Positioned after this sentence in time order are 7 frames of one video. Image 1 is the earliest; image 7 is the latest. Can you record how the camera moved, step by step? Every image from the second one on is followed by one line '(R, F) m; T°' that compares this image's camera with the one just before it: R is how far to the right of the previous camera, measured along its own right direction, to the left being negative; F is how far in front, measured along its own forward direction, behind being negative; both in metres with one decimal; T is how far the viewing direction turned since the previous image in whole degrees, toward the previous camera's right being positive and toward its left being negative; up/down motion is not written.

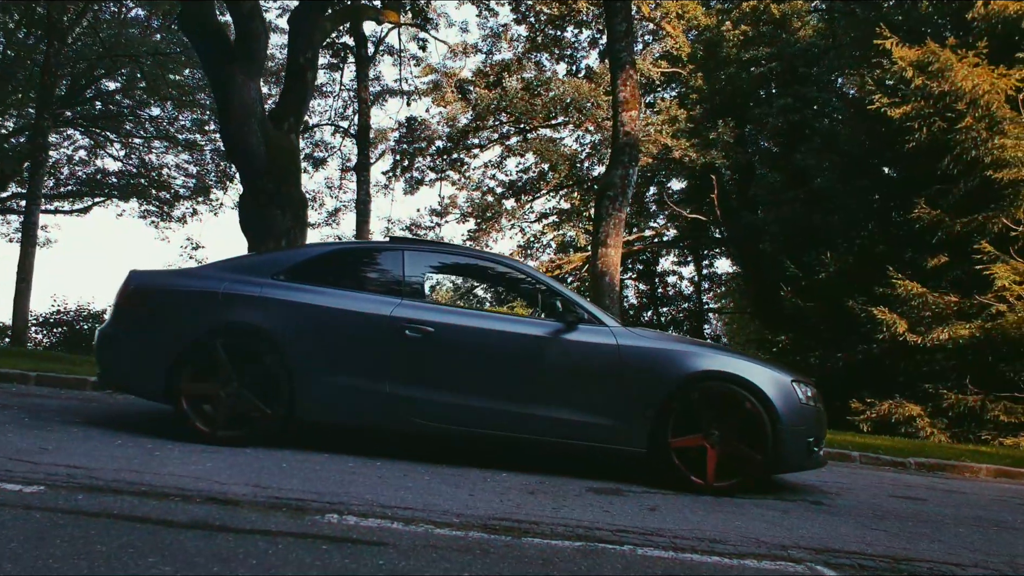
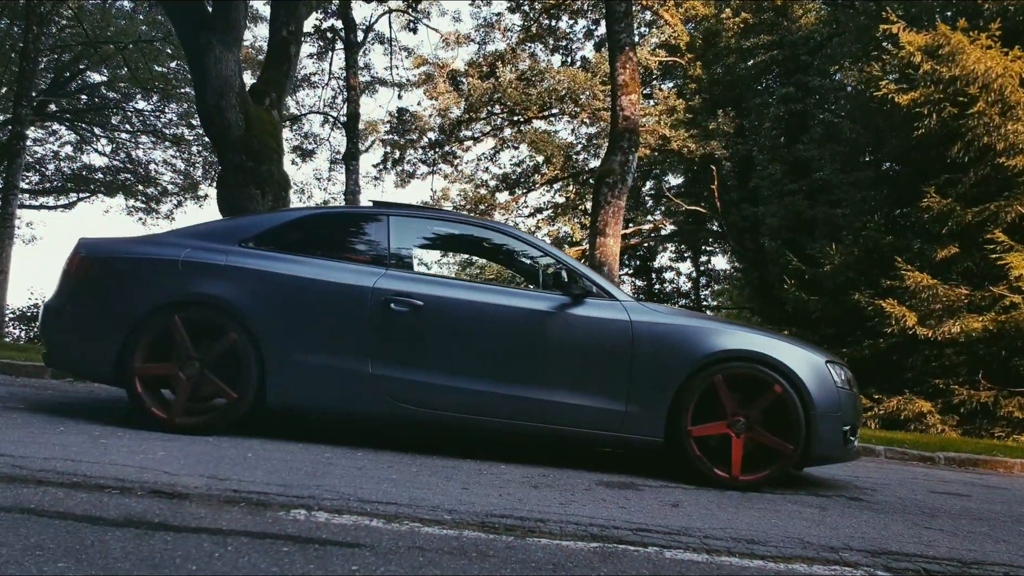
(0.0, +0.6) m; +1°
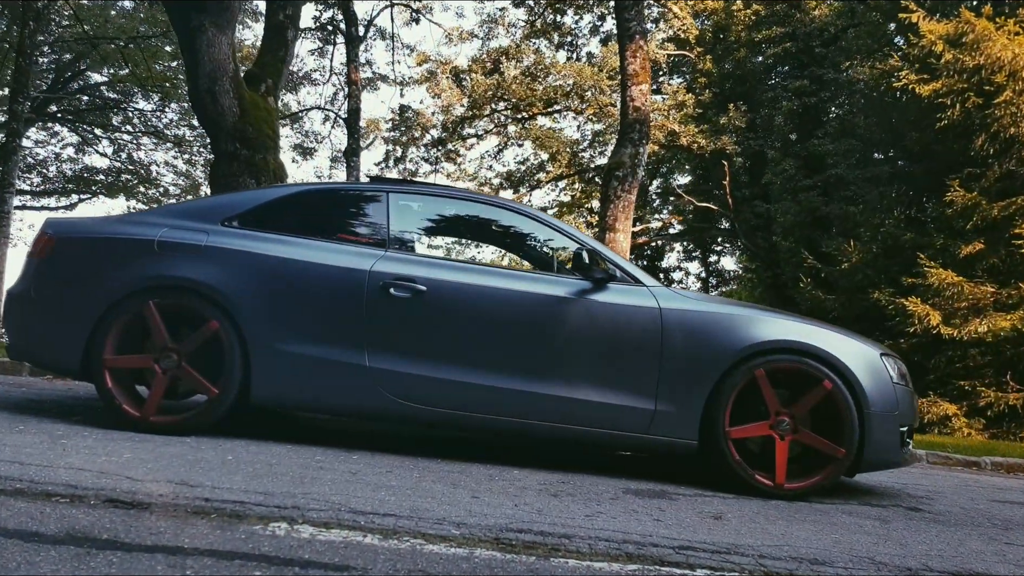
(-0.1, +0.5) m; 0°
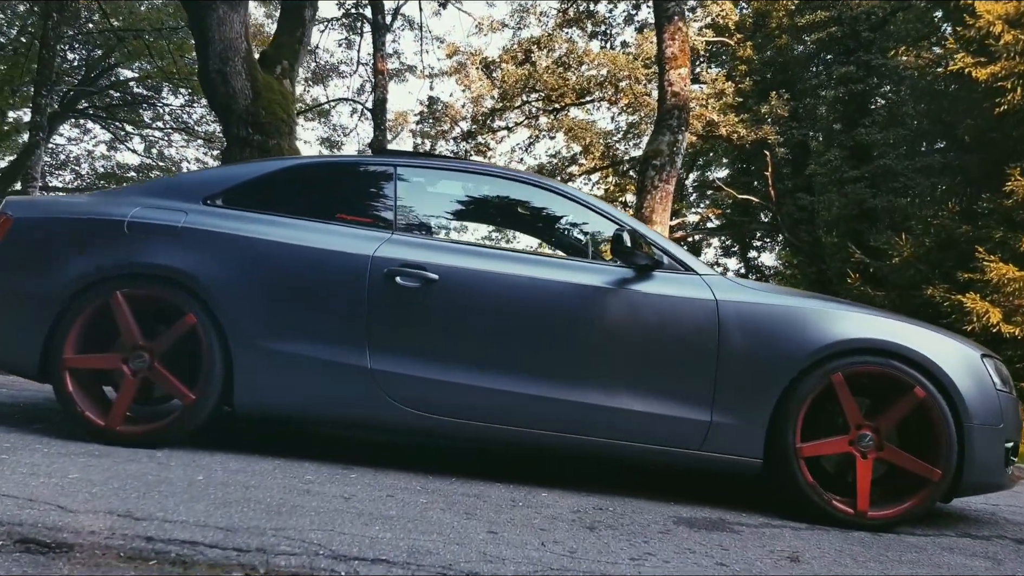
(0.0, +0.6) m; -2°
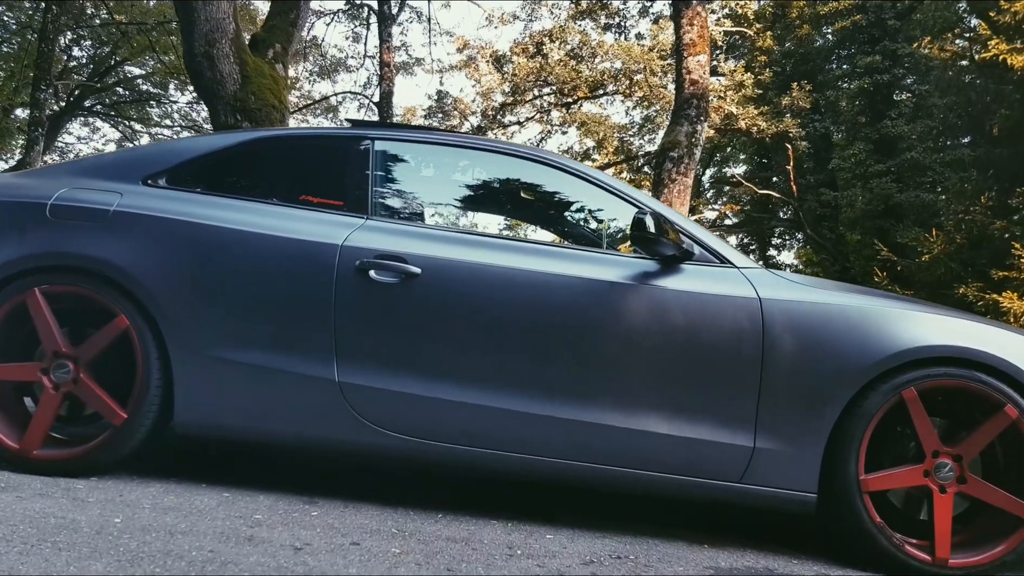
(0.0, +0.6) m; -1°
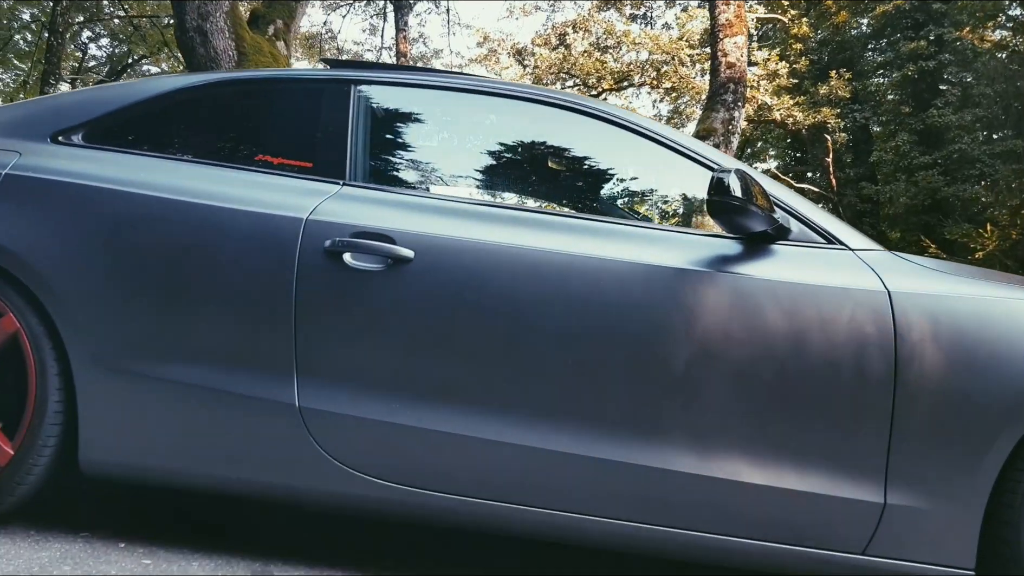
(0.0, +0.8) m; -1°
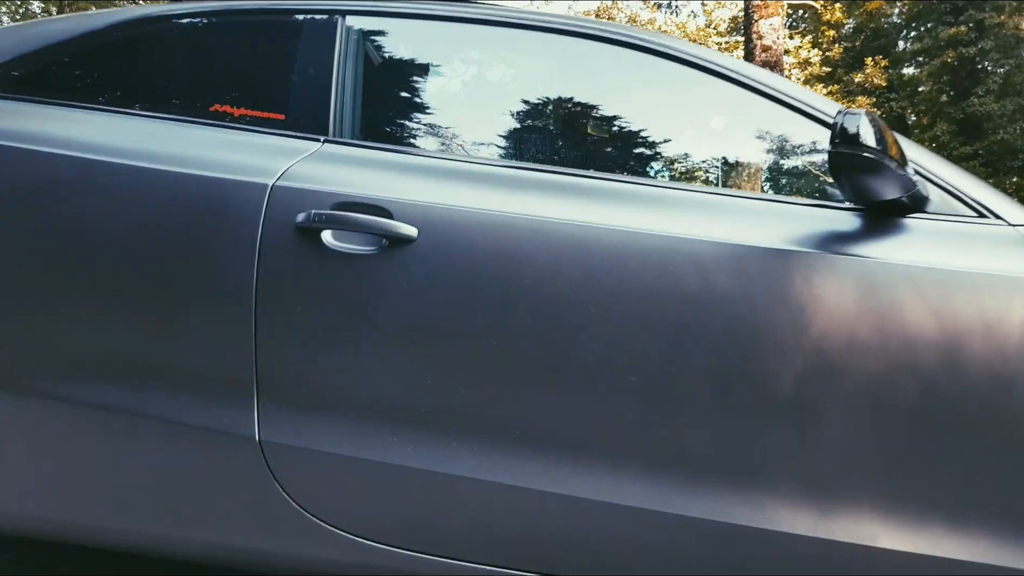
(0.0, +0.6) m; -1°
